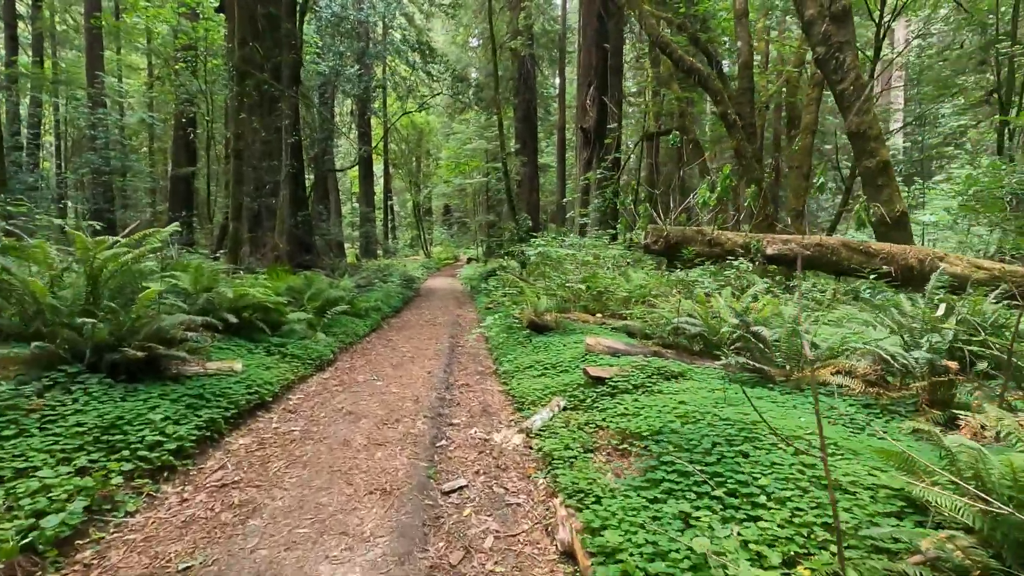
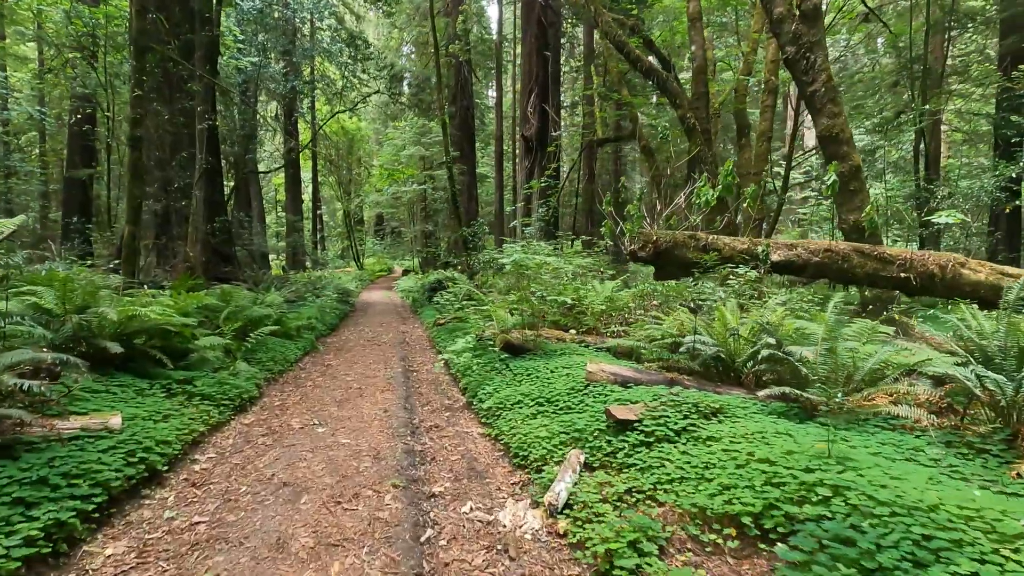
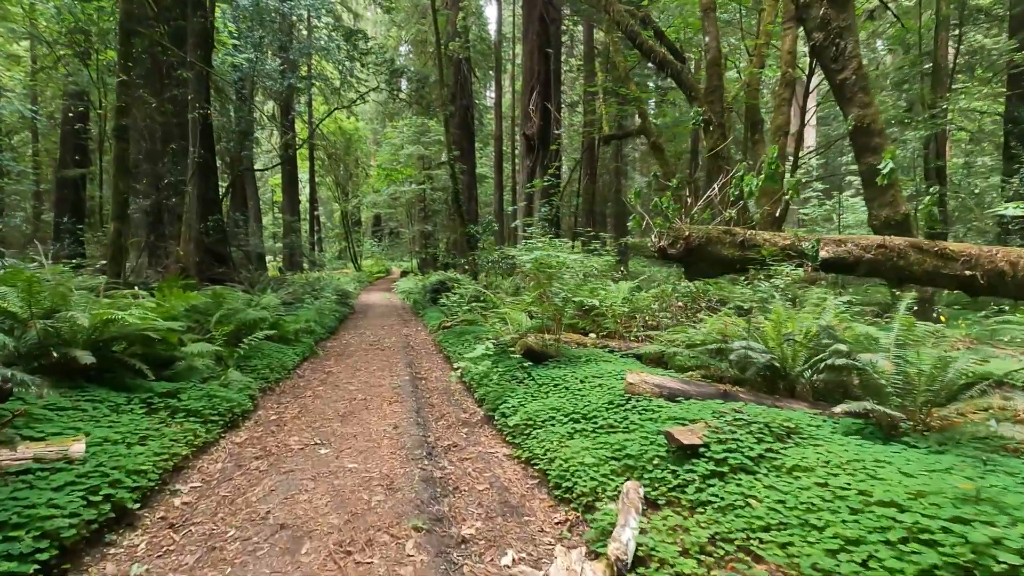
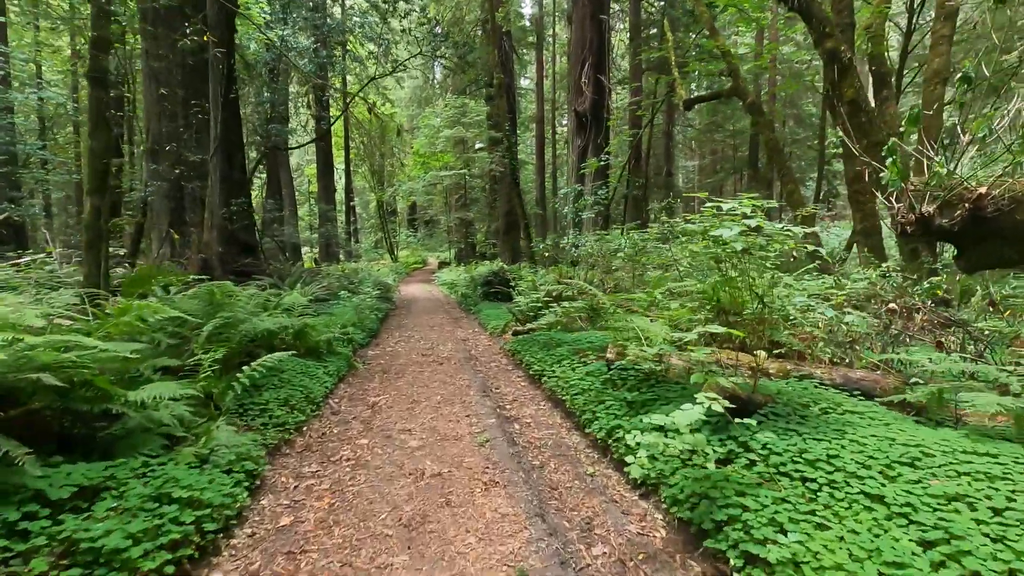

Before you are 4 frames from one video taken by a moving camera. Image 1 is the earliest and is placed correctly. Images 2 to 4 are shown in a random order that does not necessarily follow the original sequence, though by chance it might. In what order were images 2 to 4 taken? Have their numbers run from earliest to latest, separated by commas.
2, 3, 4
